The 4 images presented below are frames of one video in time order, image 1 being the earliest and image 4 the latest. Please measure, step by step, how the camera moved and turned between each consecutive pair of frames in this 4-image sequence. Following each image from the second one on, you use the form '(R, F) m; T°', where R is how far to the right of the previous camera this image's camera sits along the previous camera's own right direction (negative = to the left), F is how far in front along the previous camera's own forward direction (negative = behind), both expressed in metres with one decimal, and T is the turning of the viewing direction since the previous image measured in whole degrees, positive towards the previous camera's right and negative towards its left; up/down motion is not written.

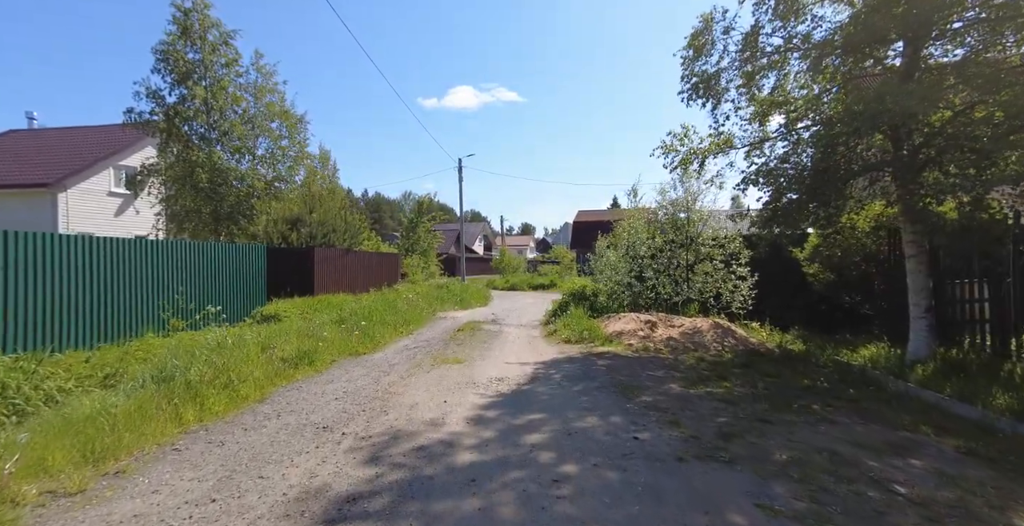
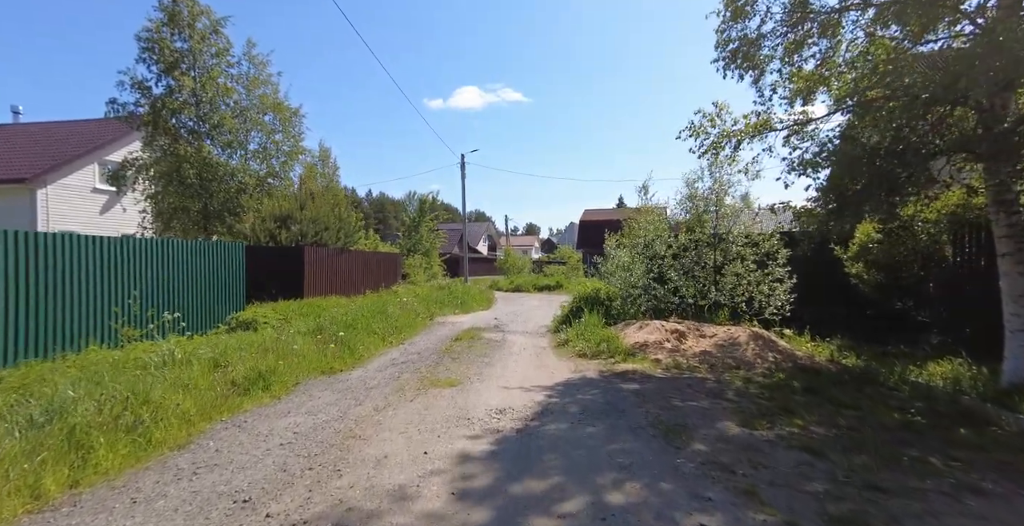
(0.0, +1.2) m; -1°
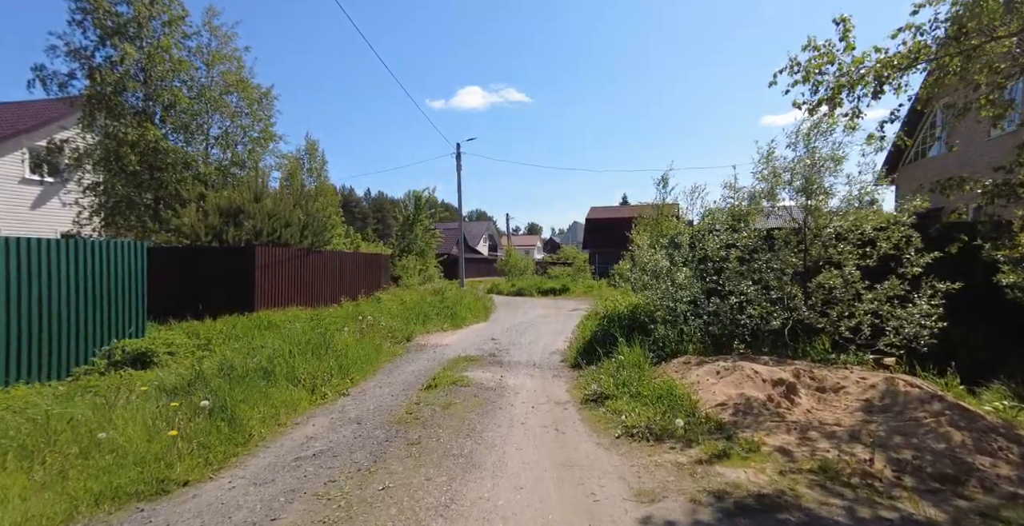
(0.0, +3.0) m; 0°
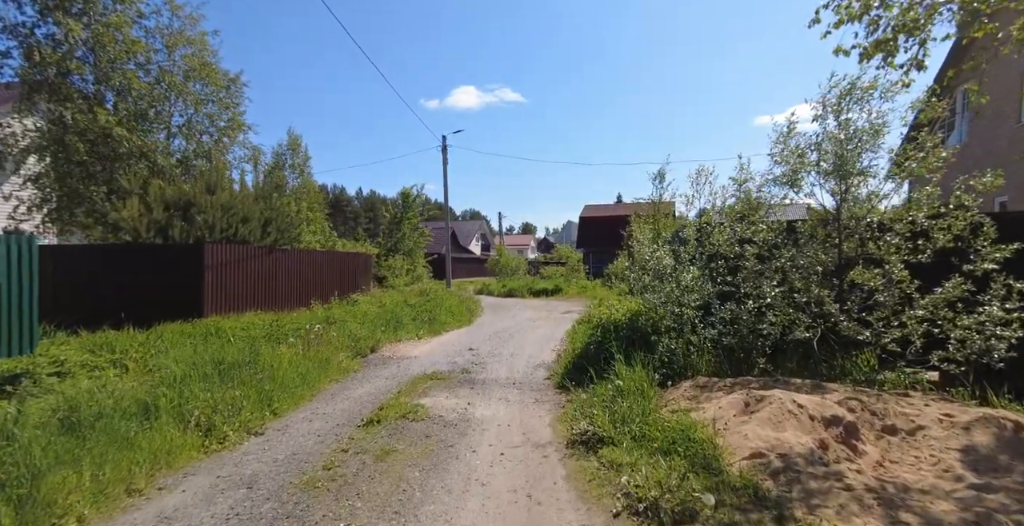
(+0.3, +1.3) m; +1°
